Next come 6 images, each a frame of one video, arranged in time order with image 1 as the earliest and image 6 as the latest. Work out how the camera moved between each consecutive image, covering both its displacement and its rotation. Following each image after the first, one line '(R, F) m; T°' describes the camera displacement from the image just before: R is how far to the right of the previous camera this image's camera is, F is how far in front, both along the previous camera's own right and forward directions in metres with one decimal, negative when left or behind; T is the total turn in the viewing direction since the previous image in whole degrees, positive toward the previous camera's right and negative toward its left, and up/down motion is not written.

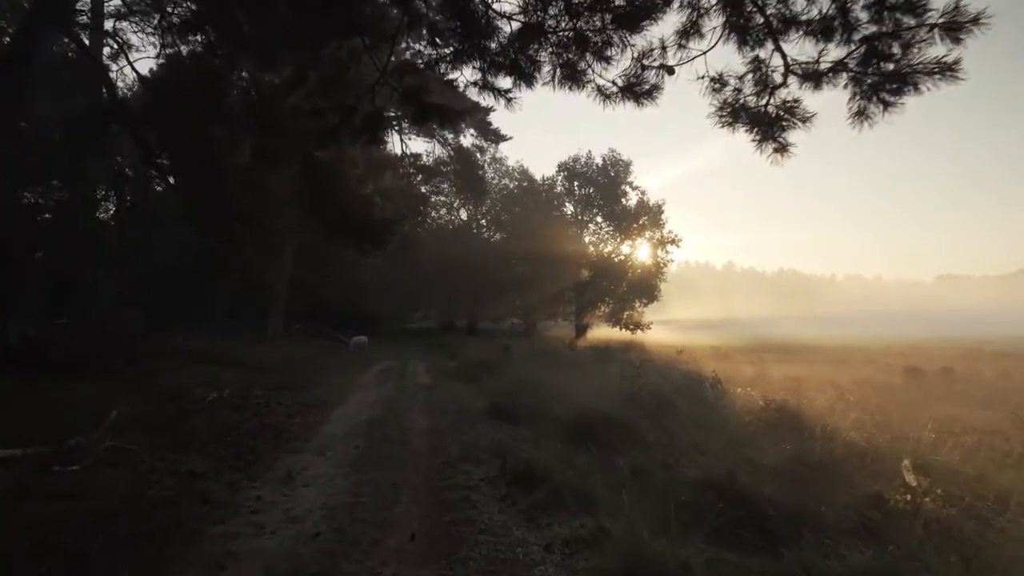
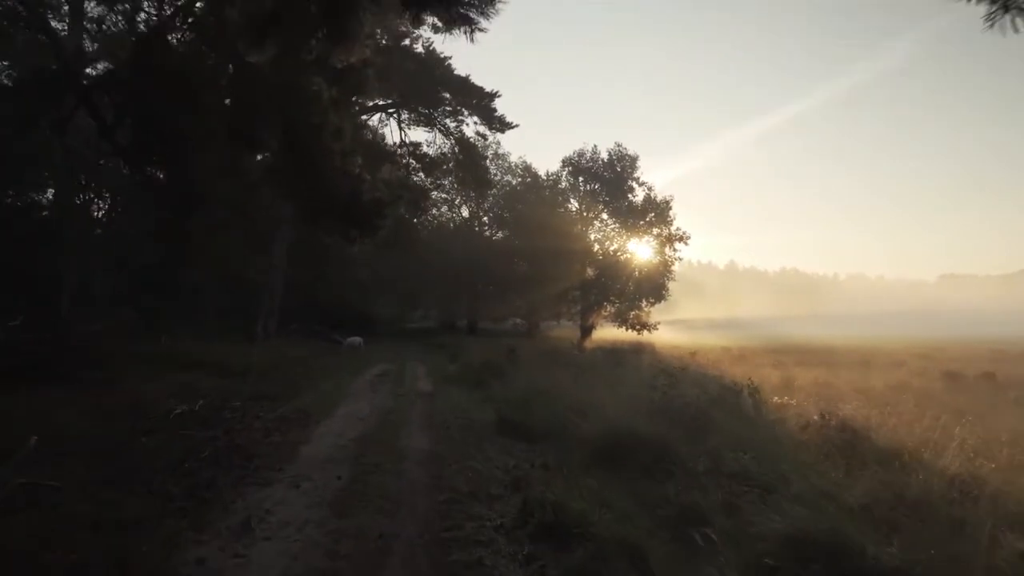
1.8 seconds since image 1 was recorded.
(-0.2, +1.9) m; 0°
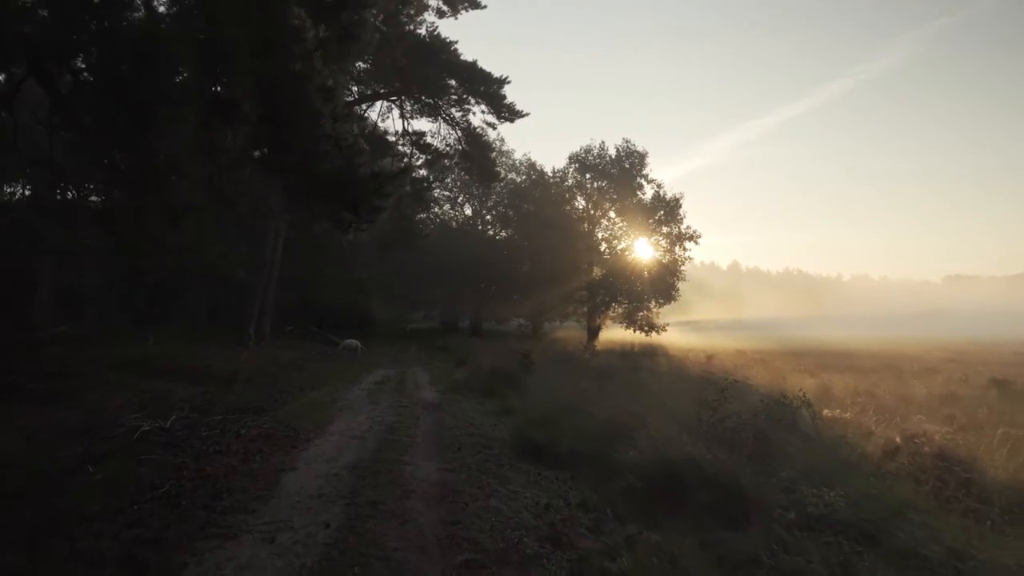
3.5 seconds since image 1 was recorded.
(-0.4, +1.9) m; 0°
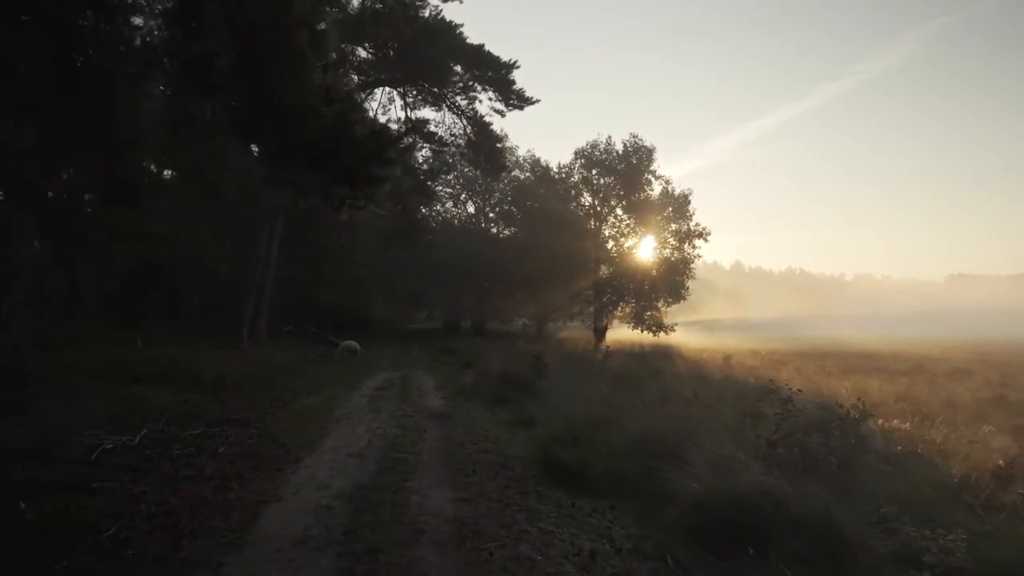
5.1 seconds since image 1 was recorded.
(-0.3, +1.6) m; 0°
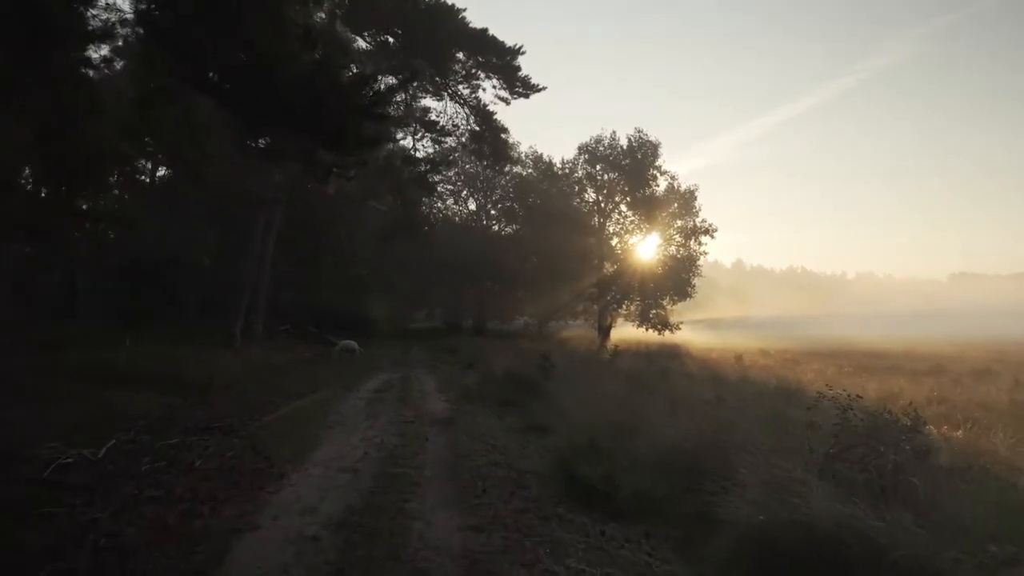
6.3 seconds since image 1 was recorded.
(-0.2, +1.2) m; 0°
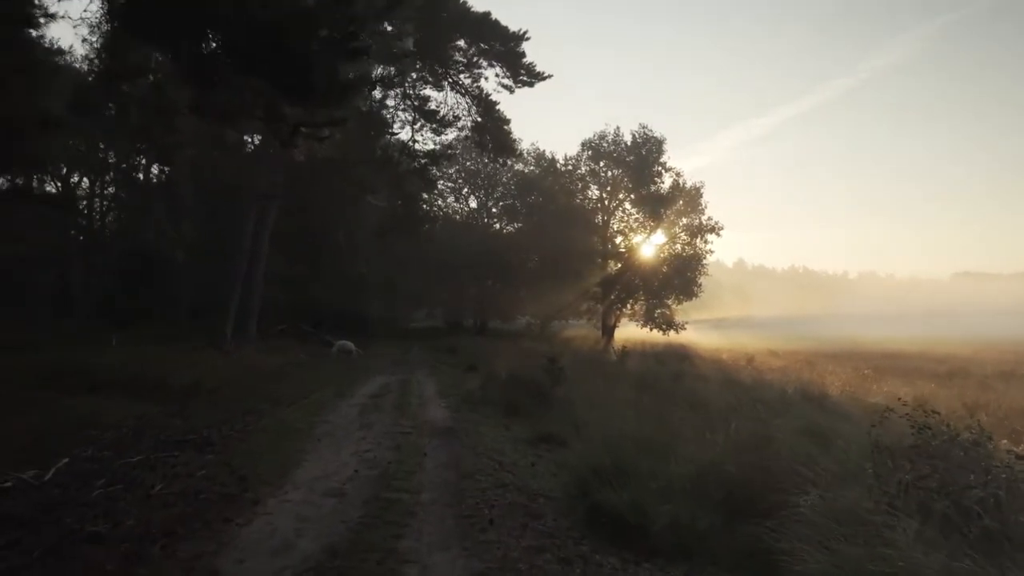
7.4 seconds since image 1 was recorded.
(-0.1, +1.2) m; 0°
